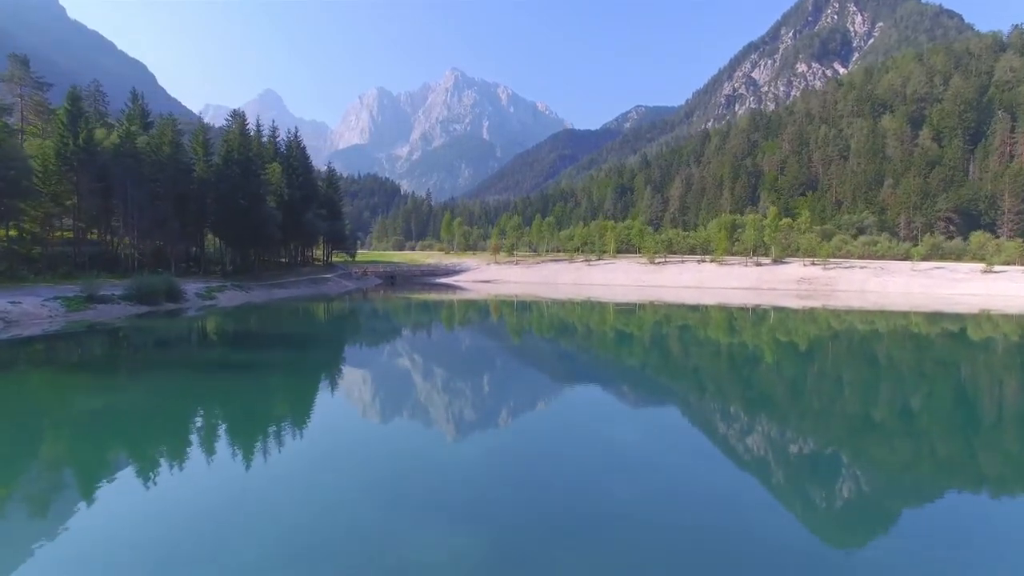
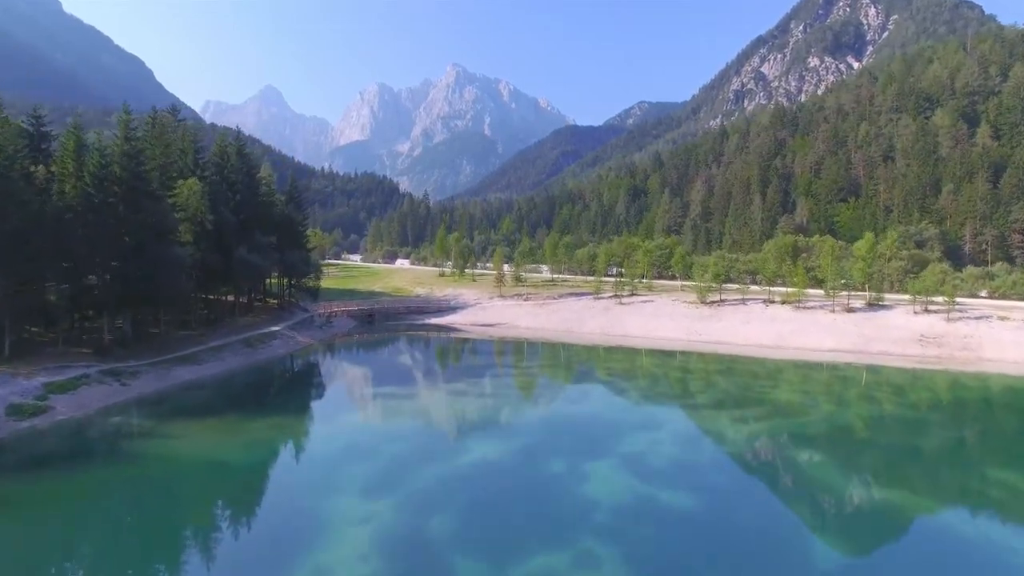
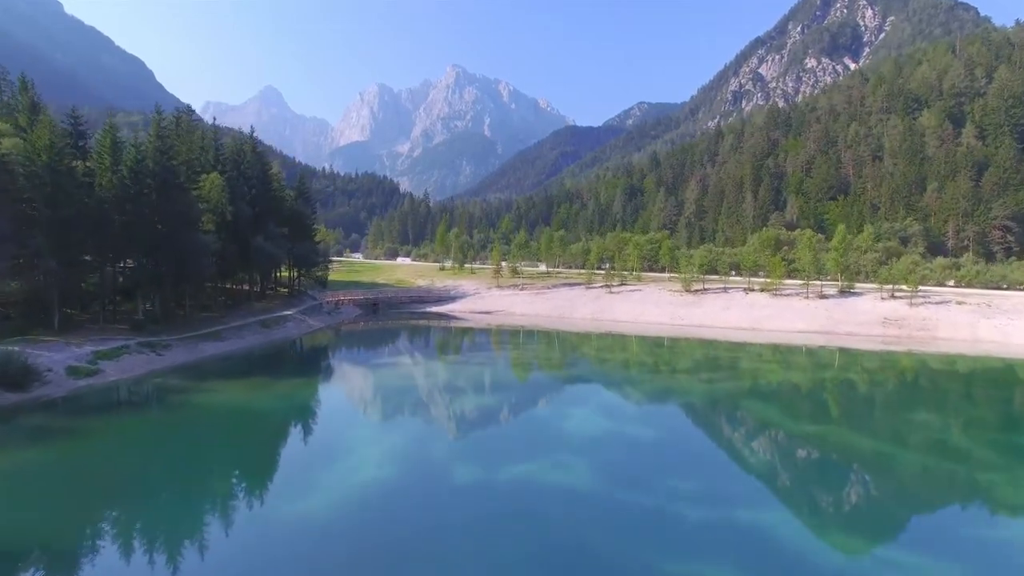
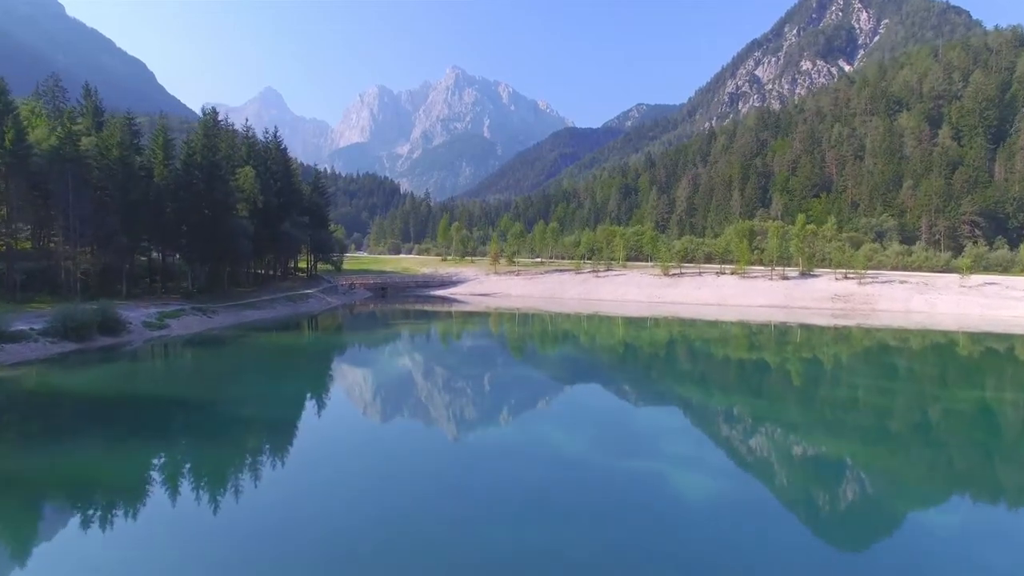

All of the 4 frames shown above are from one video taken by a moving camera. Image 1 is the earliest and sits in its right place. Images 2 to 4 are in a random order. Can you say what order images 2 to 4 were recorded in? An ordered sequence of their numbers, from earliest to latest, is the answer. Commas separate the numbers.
4, 3, 2
